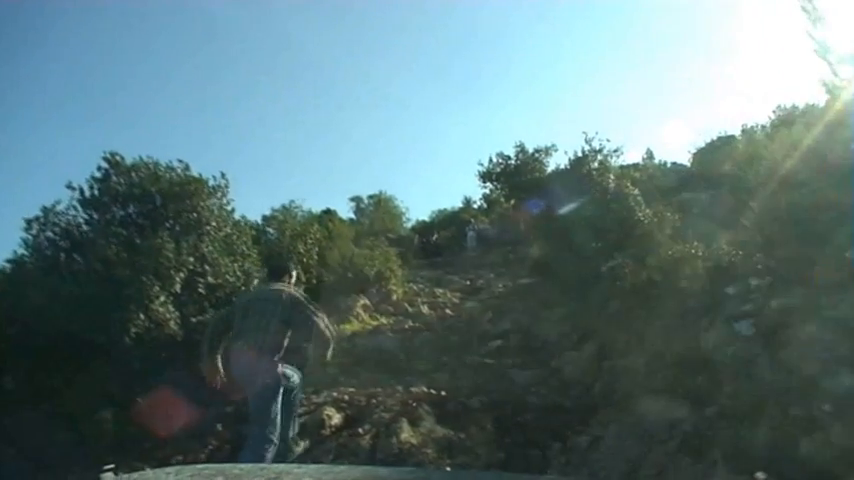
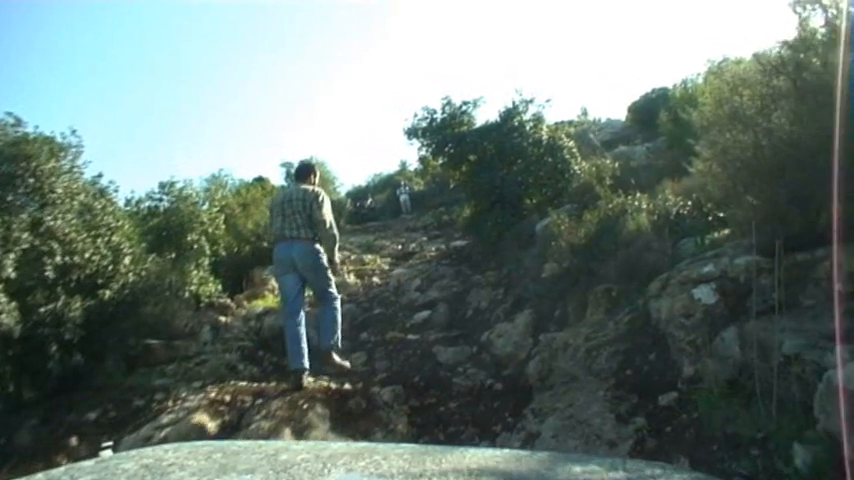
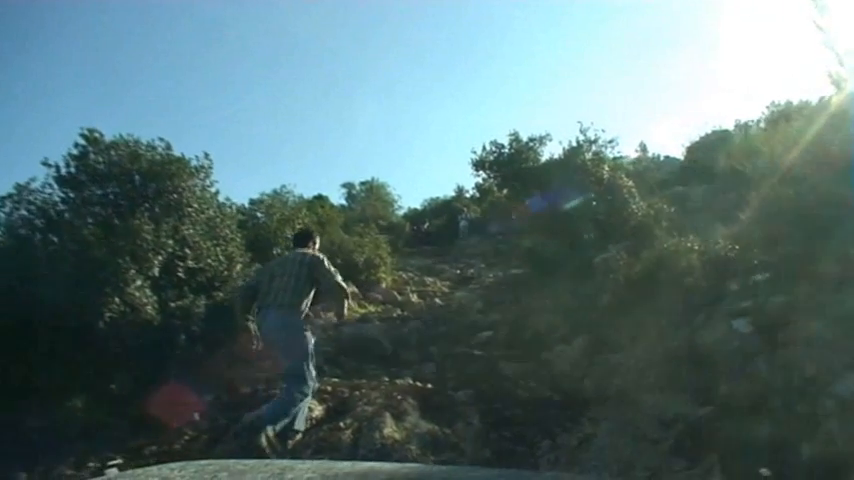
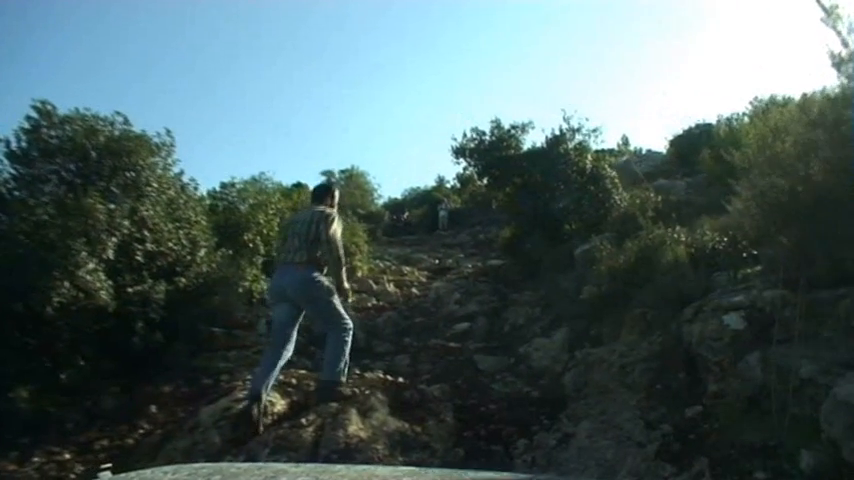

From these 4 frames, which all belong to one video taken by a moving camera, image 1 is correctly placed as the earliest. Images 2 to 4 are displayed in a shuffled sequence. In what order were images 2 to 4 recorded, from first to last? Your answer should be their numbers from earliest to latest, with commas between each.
3, 4, 2
